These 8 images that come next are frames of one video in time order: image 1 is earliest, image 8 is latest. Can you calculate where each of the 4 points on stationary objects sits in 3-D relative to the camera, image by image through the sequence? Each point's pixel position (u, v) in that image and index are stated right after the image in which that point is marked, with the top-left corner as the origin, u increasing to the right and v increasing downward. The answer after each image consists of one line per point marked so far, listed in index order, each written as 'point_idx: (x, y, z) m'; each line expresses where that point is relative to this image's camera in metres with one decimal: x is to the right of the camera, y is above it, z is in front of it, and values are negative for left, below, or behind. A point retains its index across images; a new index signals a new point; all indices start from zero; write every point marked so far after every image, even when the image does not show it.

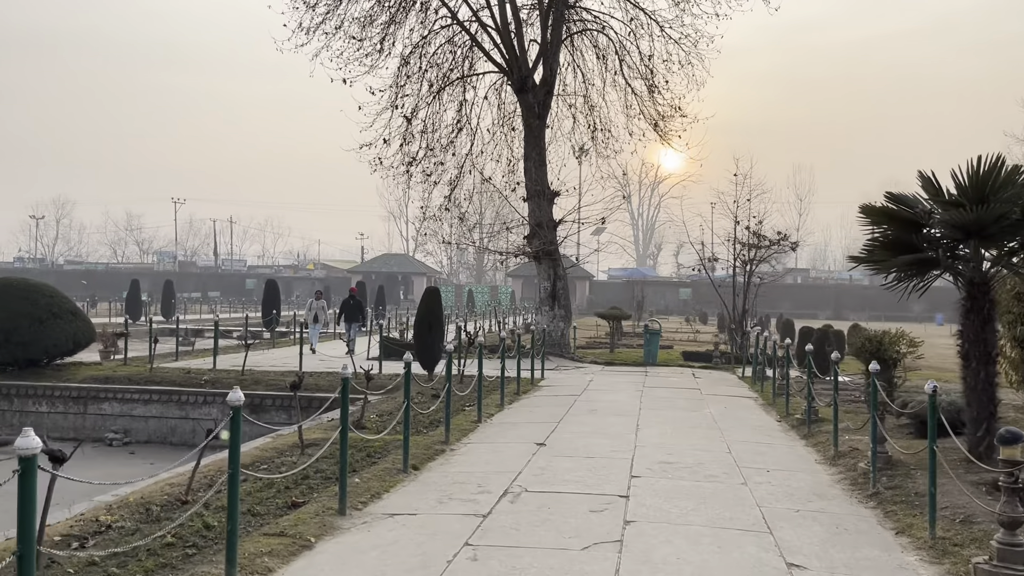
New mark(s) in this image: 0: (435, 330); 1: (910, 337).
0: (-1.3, -0.7, +14.0) m
1: (+4.8, -0.6, +10.2) m
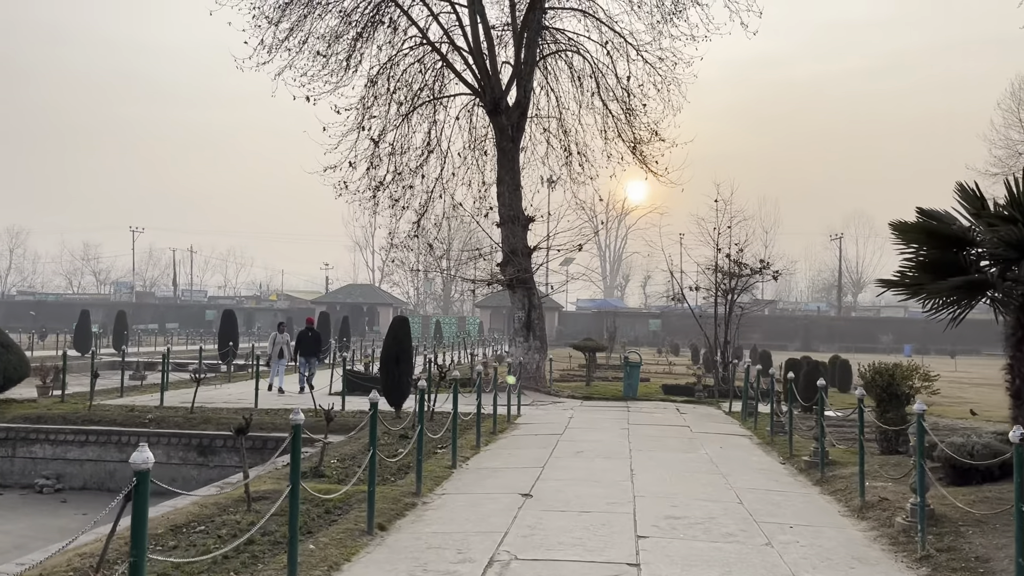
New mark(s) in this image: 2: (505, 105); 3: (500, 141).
0: (-1.7, -1.2, +12.9) m
1: (+4.6, -0.9, +9.4) m
2: (-0.2, +4.3, +19.8) m
3: (-0.3, +3.5, +19.7) m
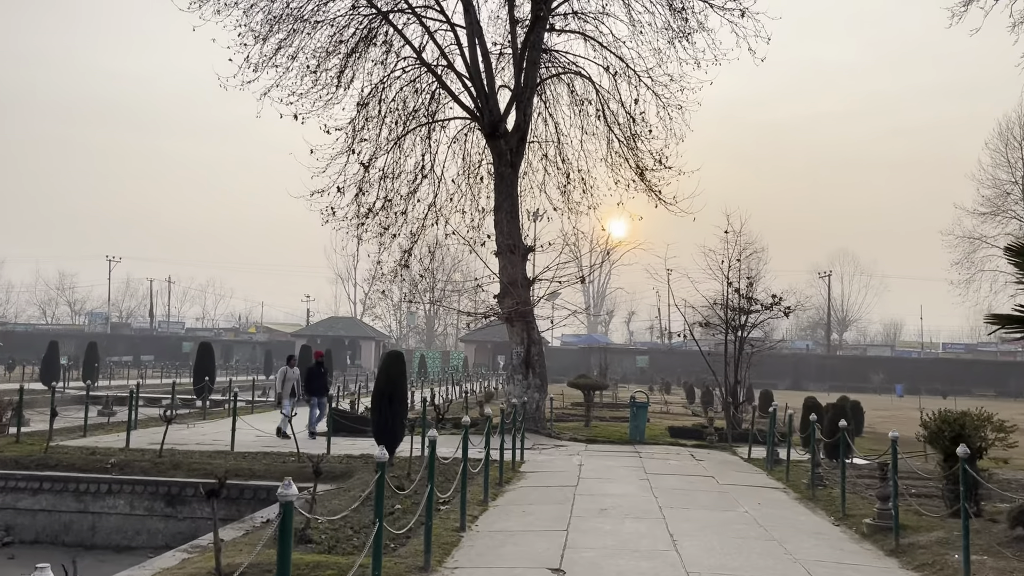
0: (-1.6, -1.6, +11.6) m
1: (+4.8, -1.3, +8.3) m
2: (-0.2, +3.6, +18.8) m
3: (-0.3, +2.7, +18.7) m
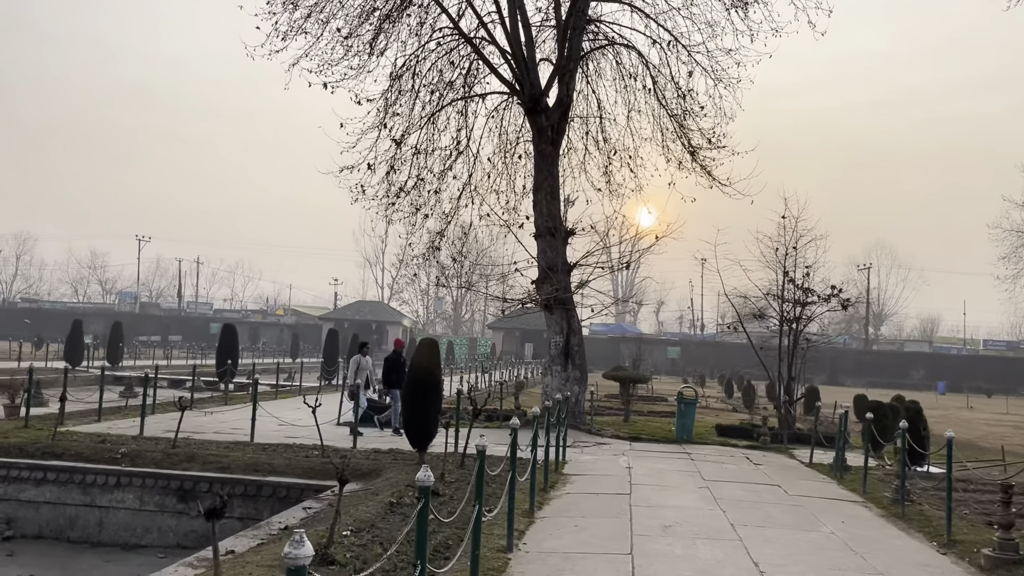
0: (-1.0, -1.4, +10.6) m
1: (+5.2, -1.2, +7.0) m
2: (+0.7, +3.9, +17.6) m
3: (+0.6, +3.0, +17.5) m
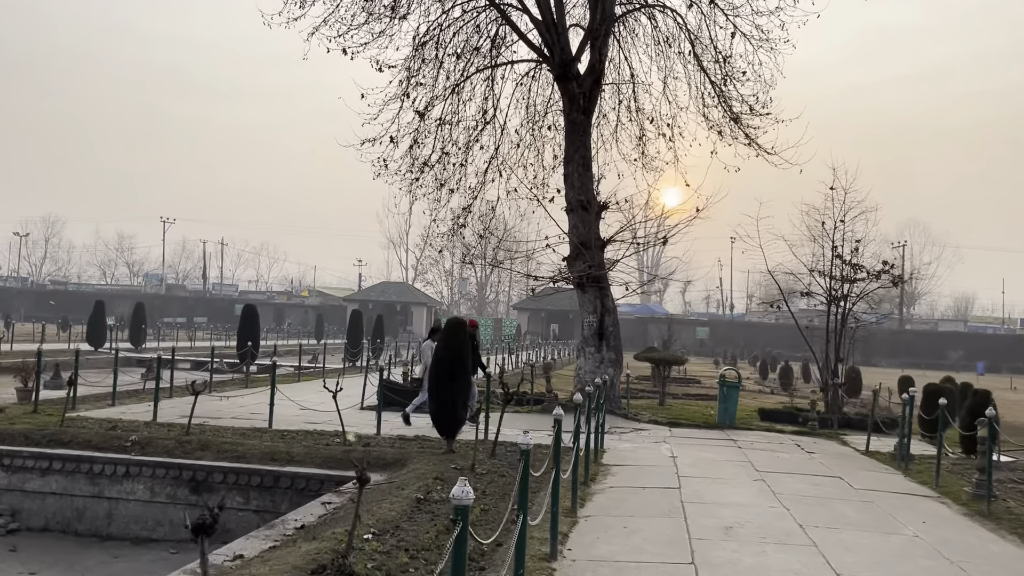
0: (-0.6, -1.1, +9.8) m
1: (+5.5, -1.0, +6.1) m
2: (+1.3, +4.3, +16.6) m
3: (+1.1, +3.5, +16.6) m
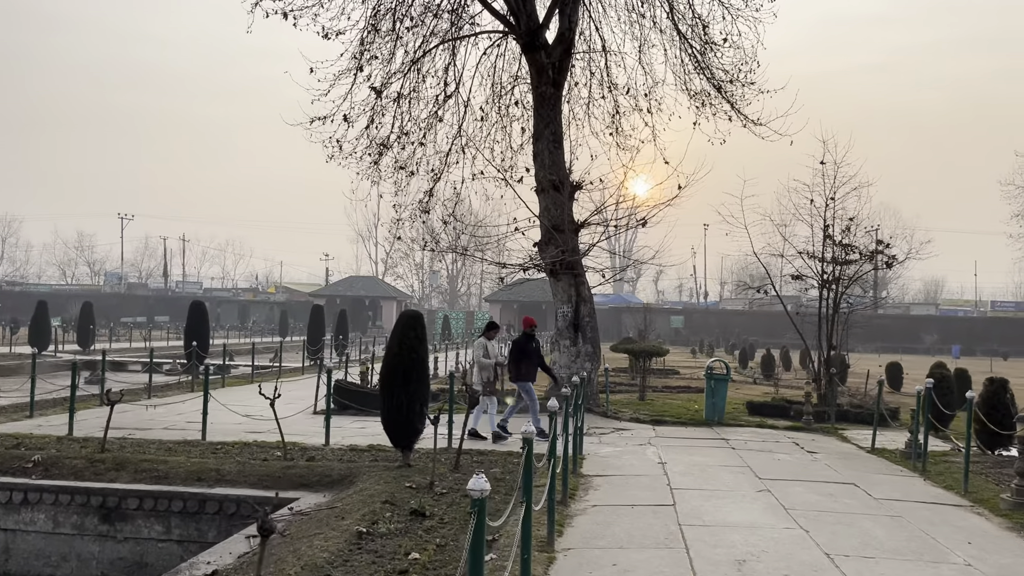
0: (-1.0, -1.0, +8.5) m
1: (+5.3, -0.8, +4.9) m
2: (+0.6, +4.5, +15.3) m
3: (+0.5, +3.7, +15.2) m
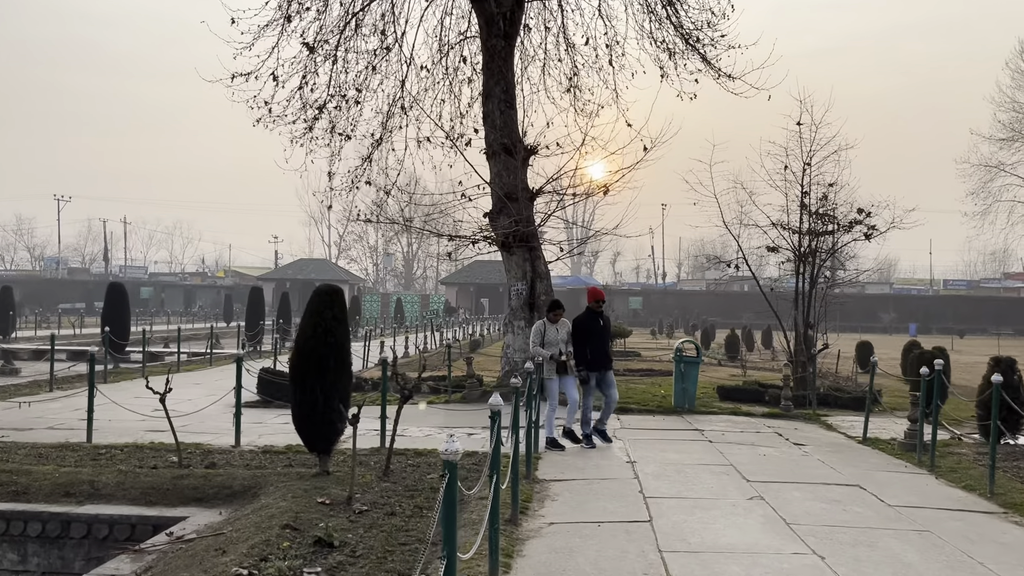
0: (-1.5, -0.7, +6.9) m
1: (+5.0, -0.6, +3.7) m
2: (-0.3, +4.9, +13.7) m
3: (-0.4, +4.1, +13.7) m
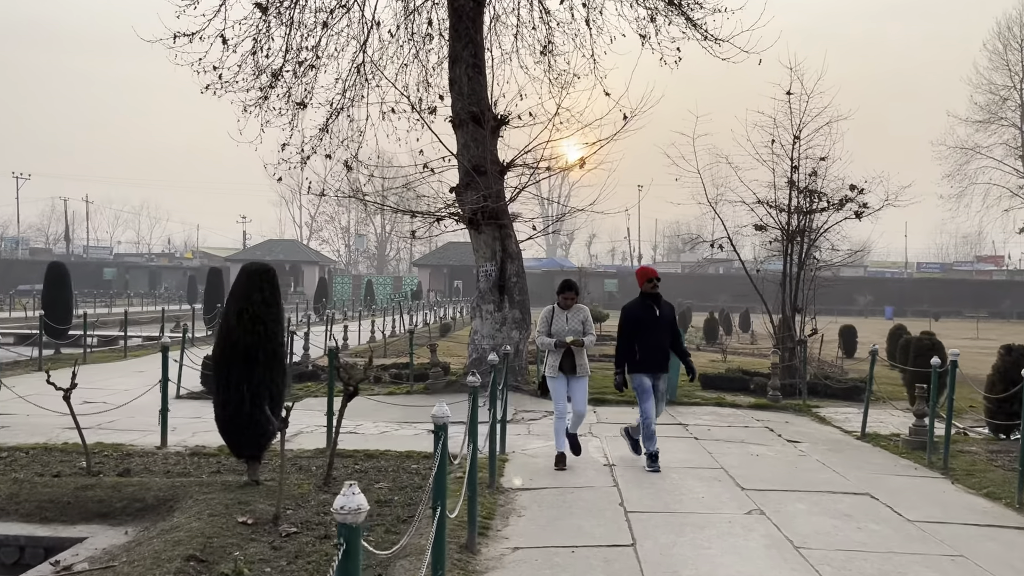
0: (-1.8, -0.6, +5.9) m
1: (+4.8, -0.5, +2.9) m
2: (-0.8, +5.2, +12.6) m
3: (-0.9, +4.4, +12.6) m
